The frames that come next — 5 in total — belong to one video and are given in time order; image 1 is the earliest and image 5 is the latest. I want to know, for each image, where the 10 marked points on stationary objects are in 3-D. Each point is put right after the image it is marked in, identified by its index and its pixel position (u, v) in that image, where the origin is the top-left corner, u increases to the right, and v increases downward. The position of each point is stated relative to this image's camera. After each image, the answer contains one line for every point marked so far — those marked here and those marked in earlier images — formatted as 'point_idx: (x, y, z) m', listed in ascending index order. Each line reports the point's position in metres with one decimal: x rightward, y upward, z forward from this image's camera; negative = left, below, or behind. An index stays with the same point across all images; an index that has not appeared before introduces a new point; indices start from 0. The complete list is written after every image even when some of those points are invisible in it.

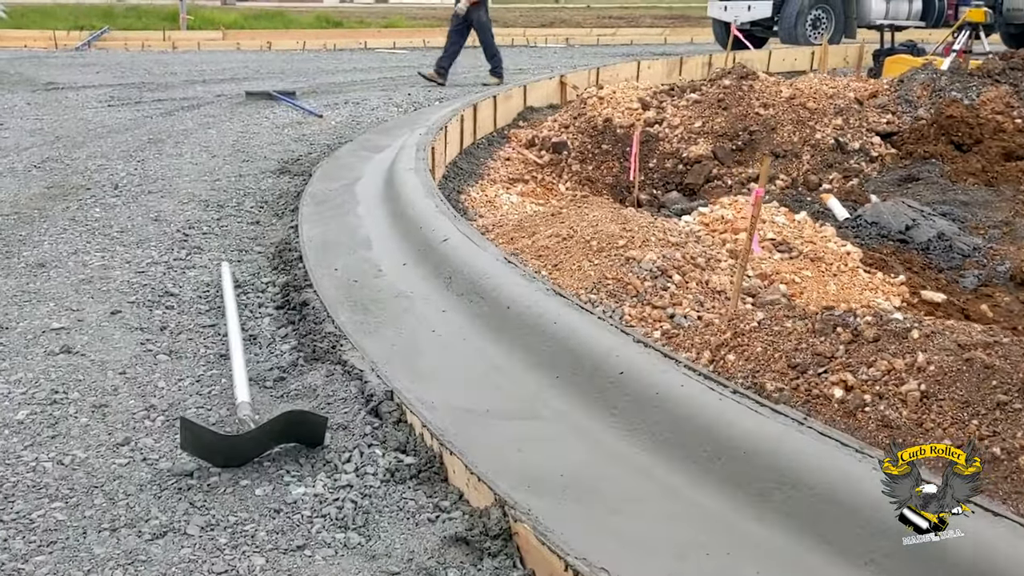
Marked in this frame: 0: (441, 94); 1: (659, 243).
0: (-0.7, +1.9, +10.7) m
1: (+0.6, +0.2, +4.5) m
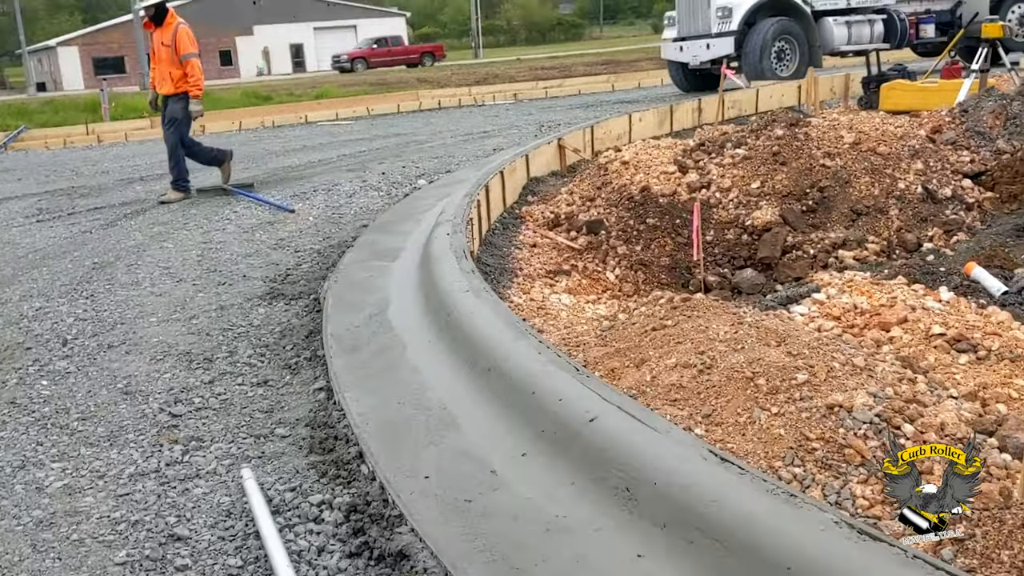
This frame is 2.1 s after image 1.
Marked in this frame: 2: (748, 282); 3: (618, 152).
0: (-0.8, +1.0, +9.4) m
1: (+1.0, -0.3, +3.3) m
2: (+1.2, 0.0, +5.7) m
3: (+0.8, +0.9, +7.5) m
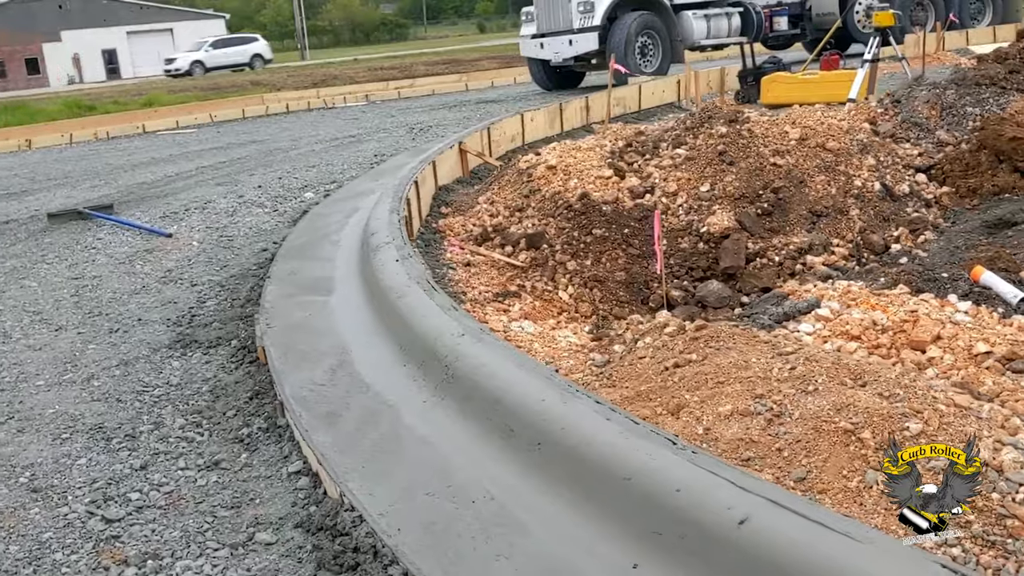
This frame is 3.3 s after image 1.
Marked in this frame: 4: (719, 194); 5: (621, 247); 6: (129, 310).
0: (-1.6, +0.8, +8.6) m
1: (+1.1, -0.3, +2.8) m
2: (+1.0, 0.0, +5.2) m
3: (+0.2, +0.8, +6.9) m
4: (+1.1, +0.5, +5.8) m
5: (+0.5, +0.2, +5.6) m
6: (-1.8, -0.1, +5.1) m
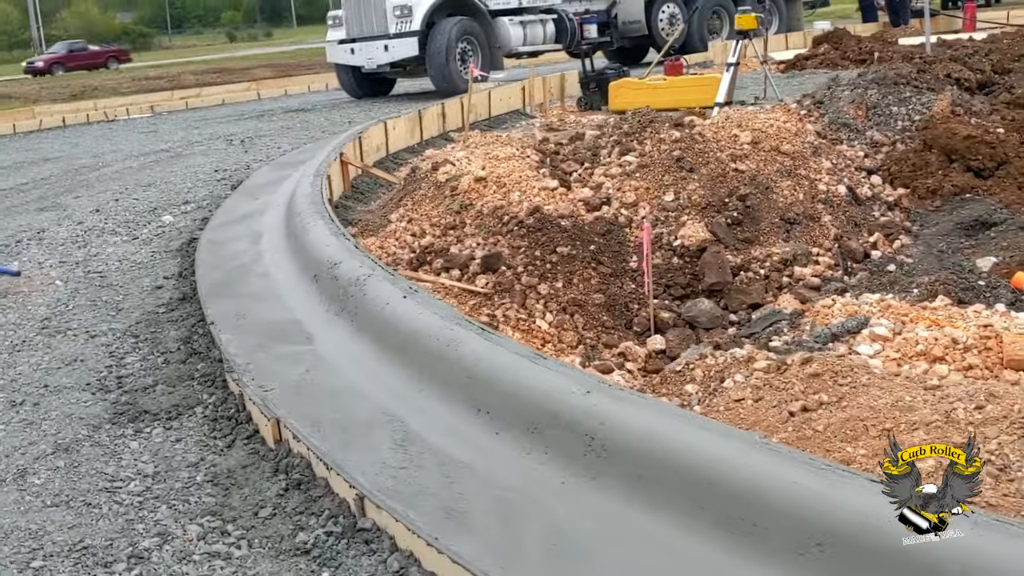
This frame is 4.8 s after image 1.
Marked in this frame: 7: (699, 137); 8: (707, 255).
0: (-2.4, +0.6, +7.5) m
1: (+1.5, -0.4, +2.4) m
2: (+0.8, -0.1, +4.7) m
3: (-0.3, +0.7, +6.3) m
4: (+0.8, +0.4, +5.3) m
5: (+0.3, +0.1, +5.0) m
6: (-1.8, -0.3, +4.0) m
7: (+1.0, +0.8, +5.7) m
8: (+0.9, +0.1, +5.0) m
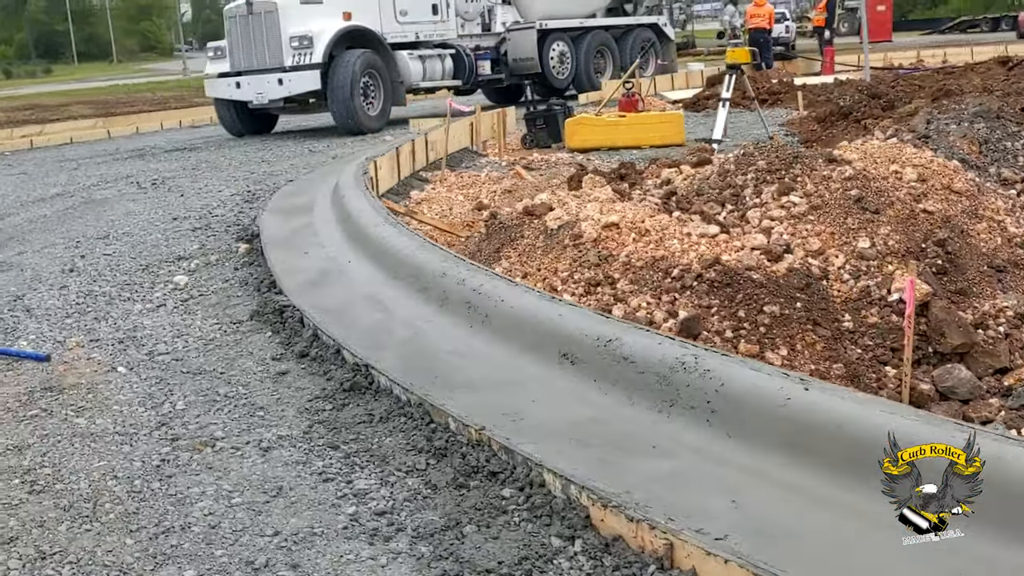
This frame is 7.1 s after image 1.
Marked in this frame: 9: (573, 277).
0: (-2.1, +0.1, +6.2) m
1: (+2.8, -0.5, +1.9) m
2: (+1.7, -0.3, +4.0) m
3: (+0.2, +0.4, +5.3) m
4: (+1.6, +0.2, +4.6) m
5: (+1.1, -0.2, +4.2) m
6: (-0.8, -0.6, +2.9) m
7: (+1.6, +0.5, +5.1) m
8: (+1.7, -0.1, +4.3) m
9: (+0.3, +0.1, +4.8) m
